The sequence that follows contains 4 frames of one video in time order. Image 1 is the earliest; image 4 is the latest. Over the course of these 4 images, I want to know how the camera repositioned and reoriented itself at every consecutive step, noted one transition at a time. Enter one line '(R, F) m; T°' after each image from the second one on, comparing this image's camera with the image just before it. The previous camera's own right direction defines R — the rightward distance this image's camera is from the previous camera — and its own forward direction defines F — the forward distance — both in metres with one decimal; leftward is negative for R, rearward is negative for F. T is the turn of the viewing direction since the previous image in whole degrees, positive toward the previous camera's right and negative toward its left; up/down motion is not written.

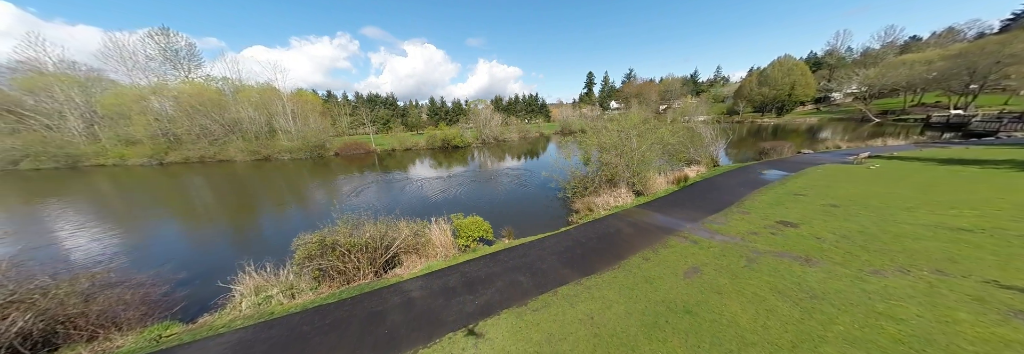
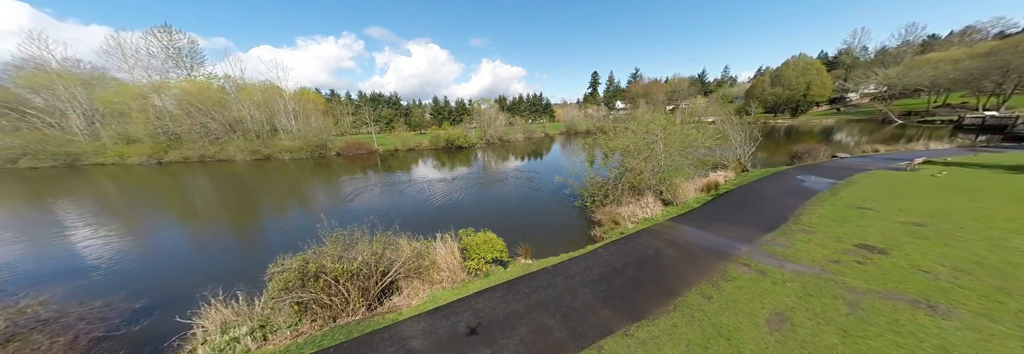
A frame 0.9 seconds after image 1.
(-0.4, +0.9) m; -1°
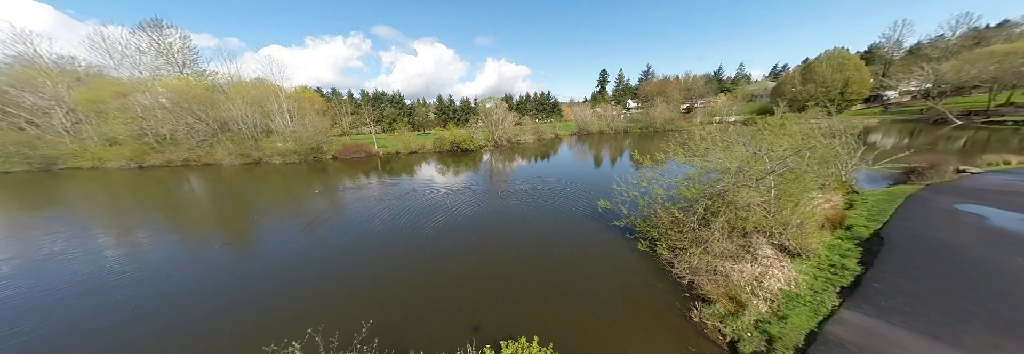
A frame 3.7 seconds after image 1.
(-0.8, +2.7) m; -1°
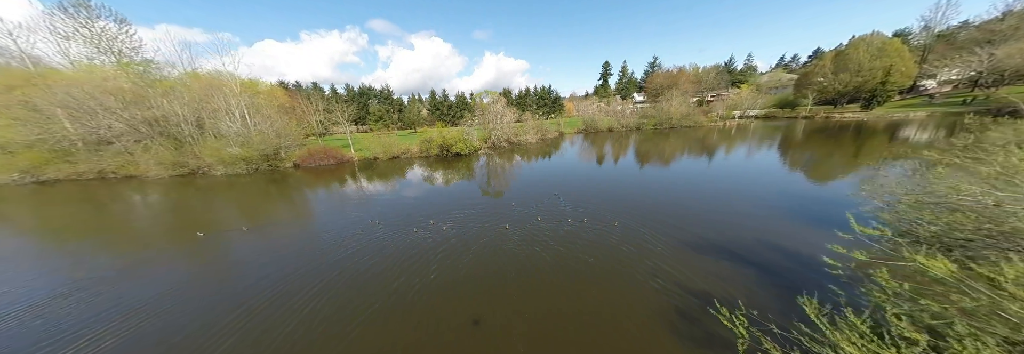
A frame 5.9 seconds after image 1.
(-0.2, +4.8) m; 0°
